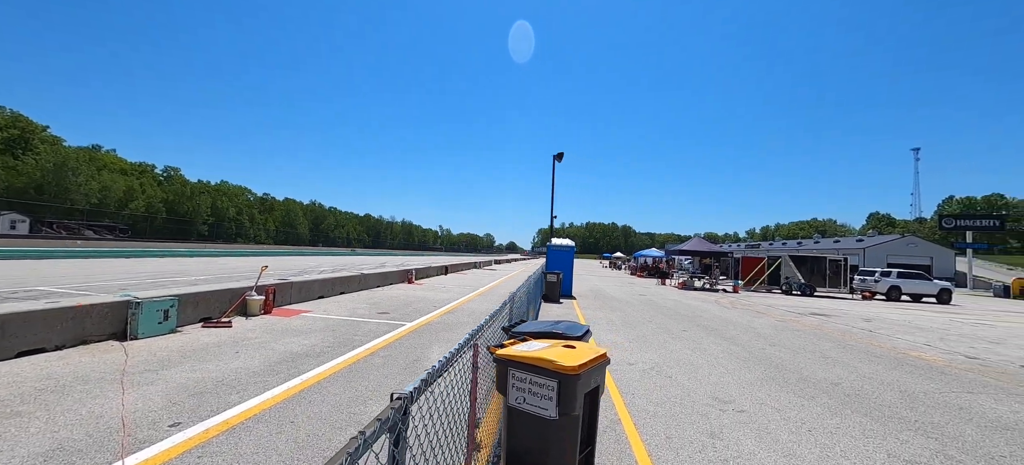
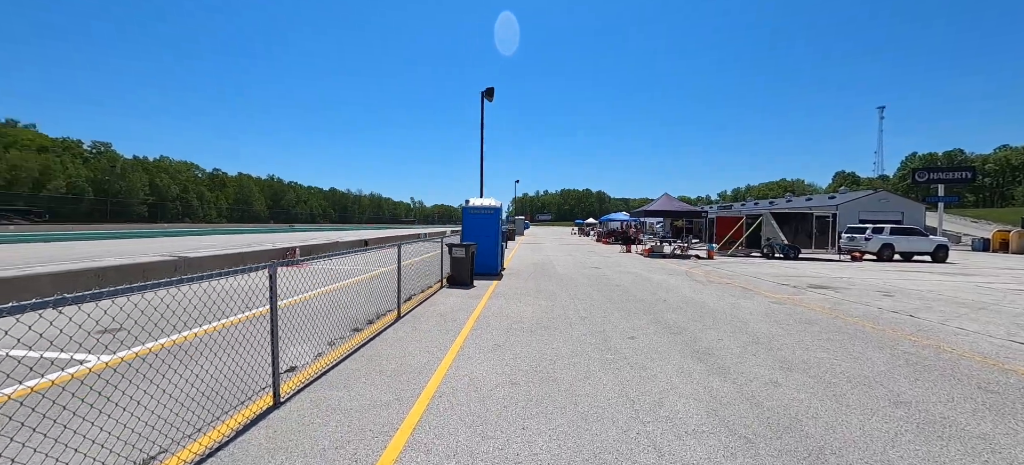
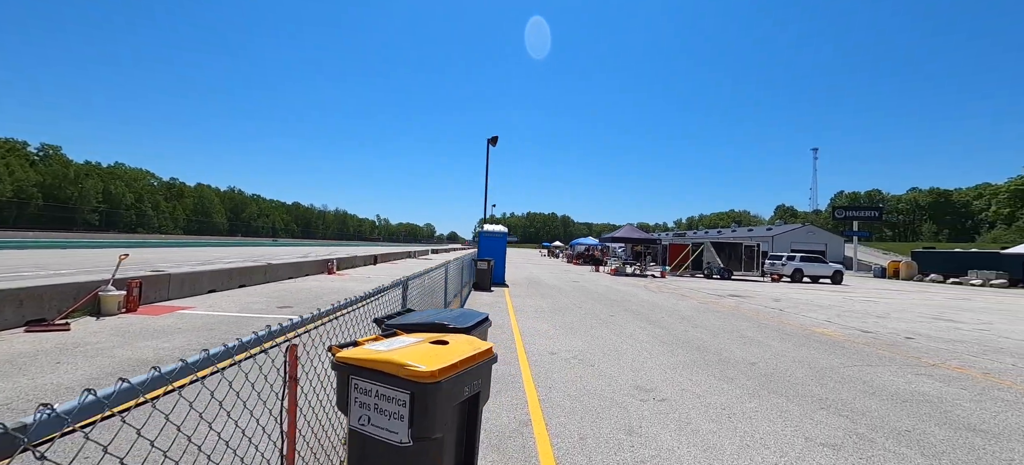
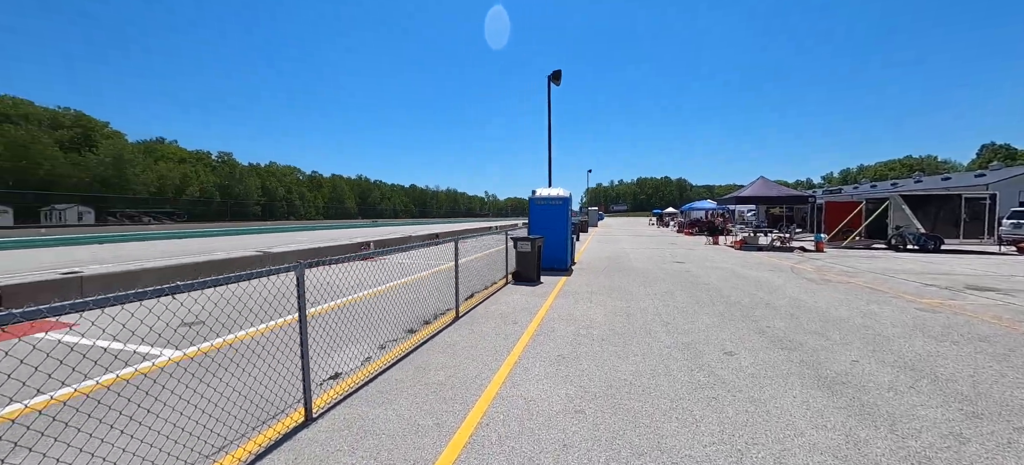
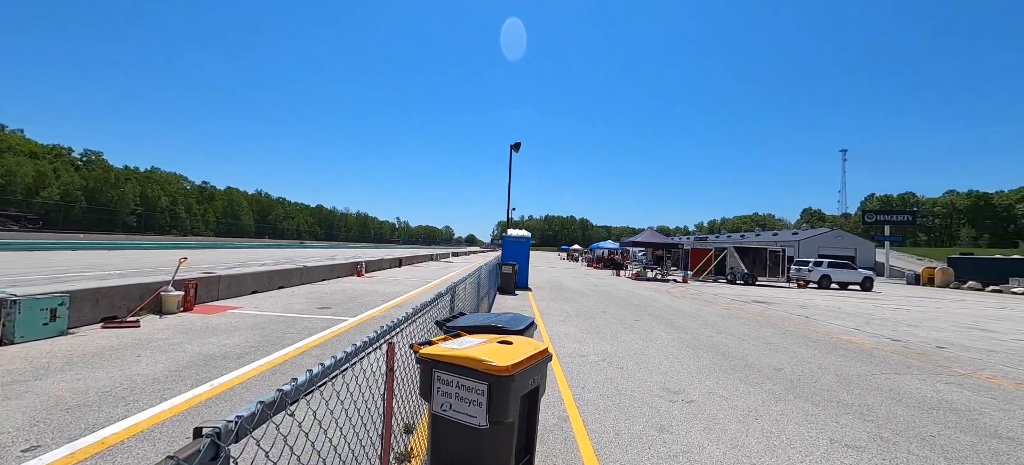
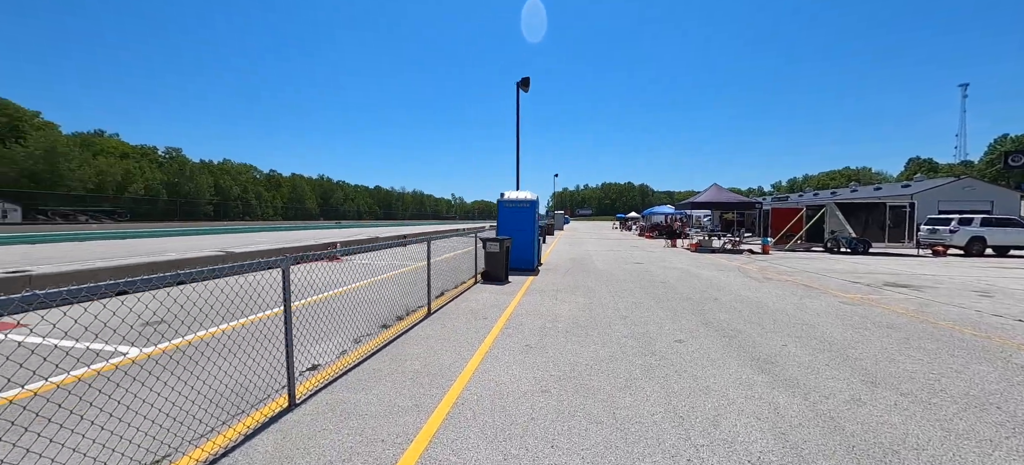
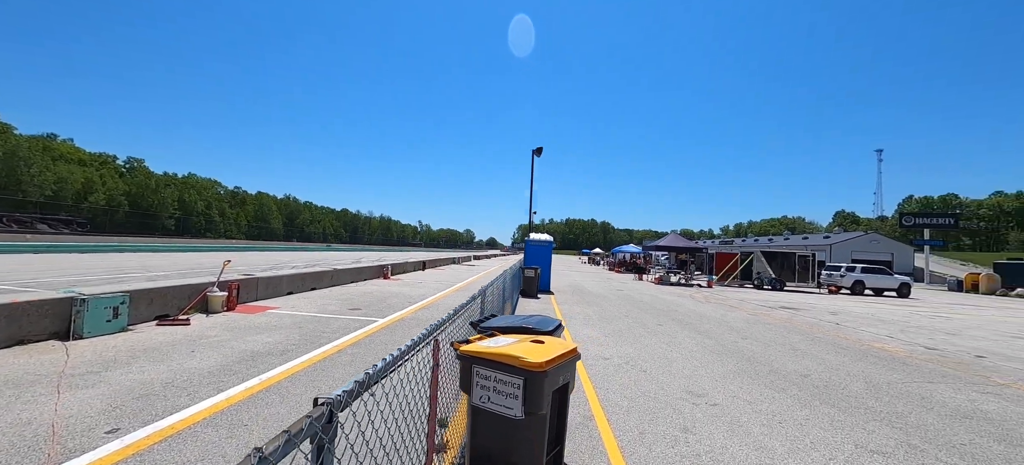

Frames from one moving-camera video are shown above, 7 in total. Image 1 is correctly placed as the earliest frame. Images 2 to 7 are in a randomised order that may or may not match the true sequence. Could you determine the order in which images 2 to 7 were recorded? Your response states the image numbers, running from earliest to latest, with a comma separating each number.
7, 5, 3, 2, 6, 4
